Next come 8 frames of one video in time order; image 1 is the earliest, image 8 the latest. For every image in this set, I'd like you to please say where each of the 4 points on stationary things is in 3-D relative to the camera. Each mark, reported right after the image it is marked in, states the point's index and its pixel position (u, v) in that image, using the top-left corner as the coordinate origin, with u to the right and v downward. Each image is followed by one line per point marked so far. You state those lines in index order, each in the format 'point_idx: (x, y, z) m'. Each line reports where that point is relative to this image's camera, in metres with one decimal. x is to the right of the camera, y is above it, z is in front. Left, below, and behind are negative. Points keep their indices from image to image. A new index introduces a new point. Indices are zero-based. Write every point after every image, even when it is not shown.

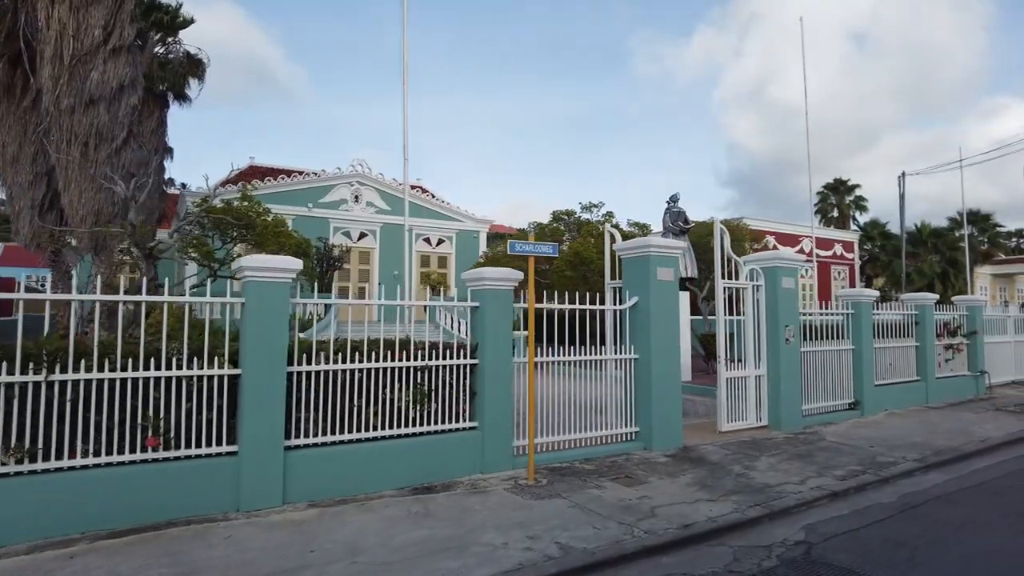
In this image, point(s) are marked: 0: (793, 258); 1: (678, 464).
0: (+5.8, +0.6, +10.0) m
1: (+2.6, -2.9, +7.8) m
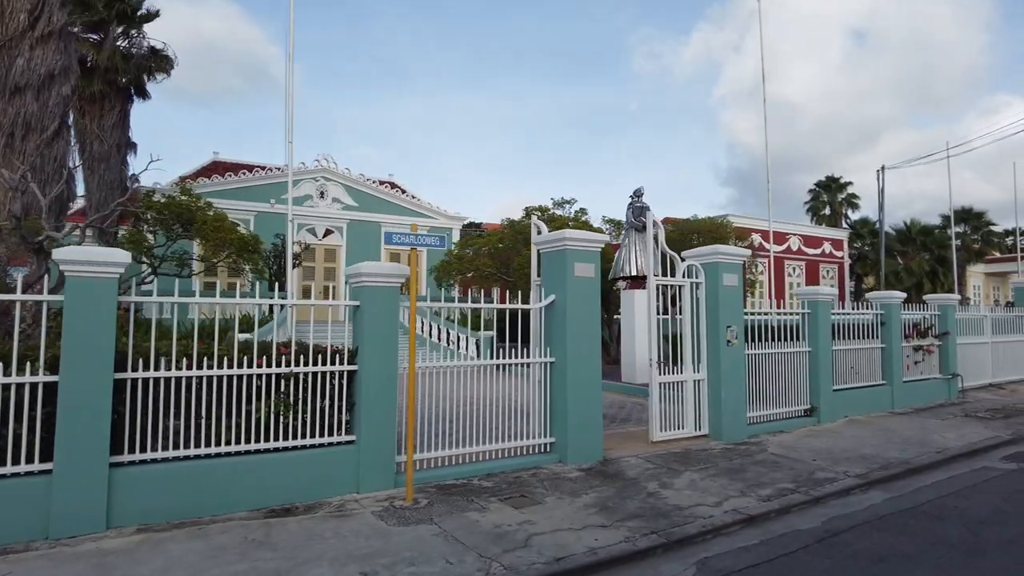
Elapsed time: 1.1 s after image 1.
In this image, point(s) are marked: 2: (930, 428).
0: (+4.2, +0.7, +9.2) m
1: (+1.1, -2.8, +7.0) m
2: (+8.9, -3.0, +10.2) m
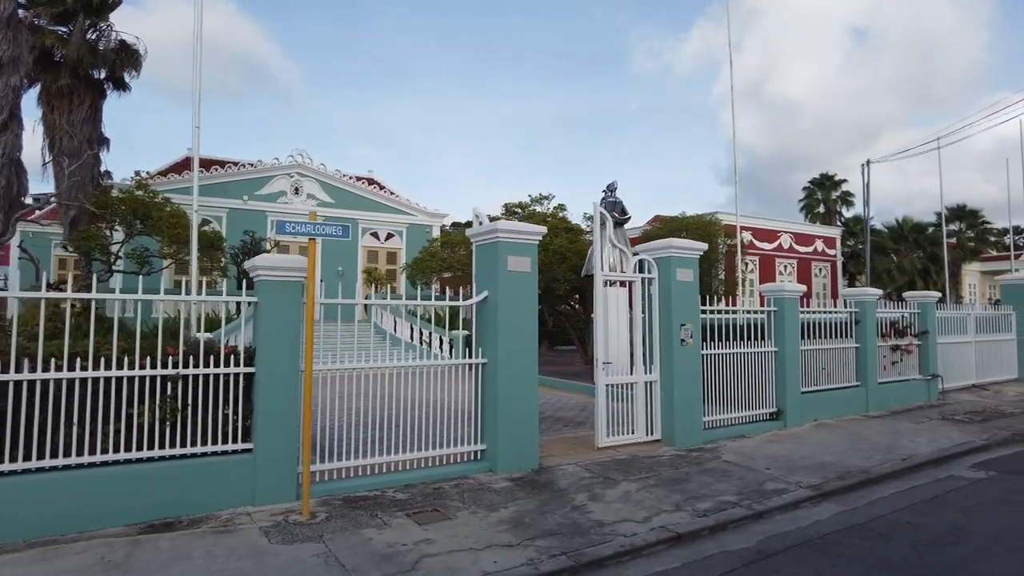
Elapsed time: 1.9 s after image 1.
0: (+3.2, +0.8, +8.6) m
1: (0.0, -2.7, +6.4) m
2: (+7.8, -2.9, +9.6) m
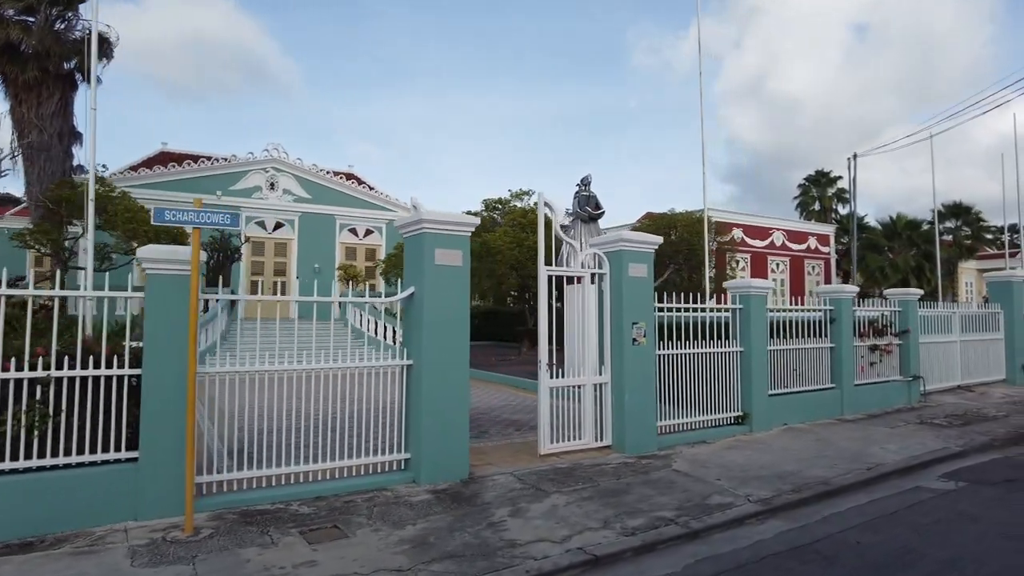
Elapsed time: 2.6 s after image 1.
0: (+2.2, +0.8, +8.0) m
1: (-1.0, -2.7, +5.9) m
2: (+6.8, -2.8, +9.0) m
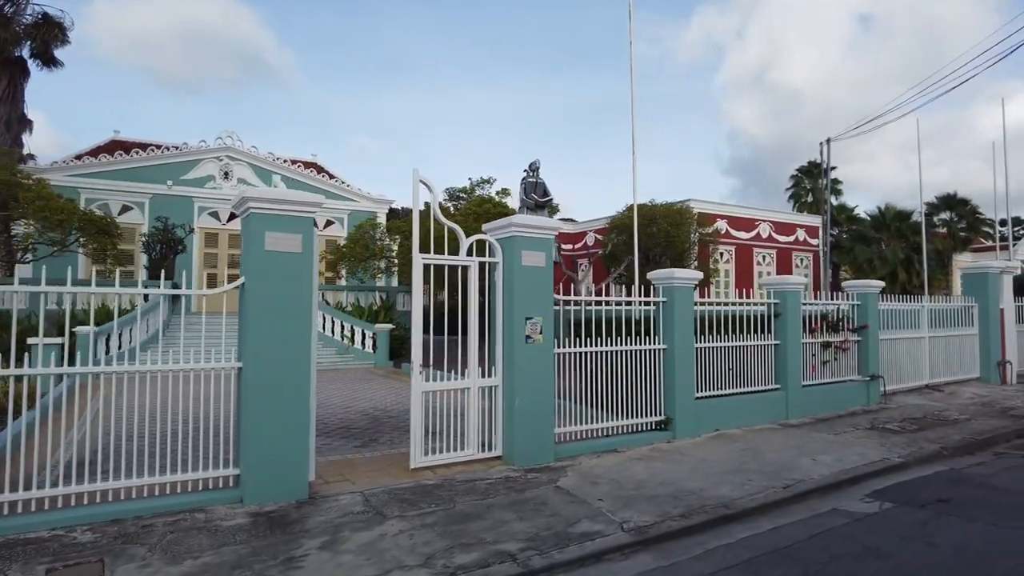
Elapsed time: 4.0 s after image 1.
0: (+0.3, +1.0, +7.1) m
1: (-2.9, -2.5, +5.0) m
2: (+5.0, -2.7, +8.0) m
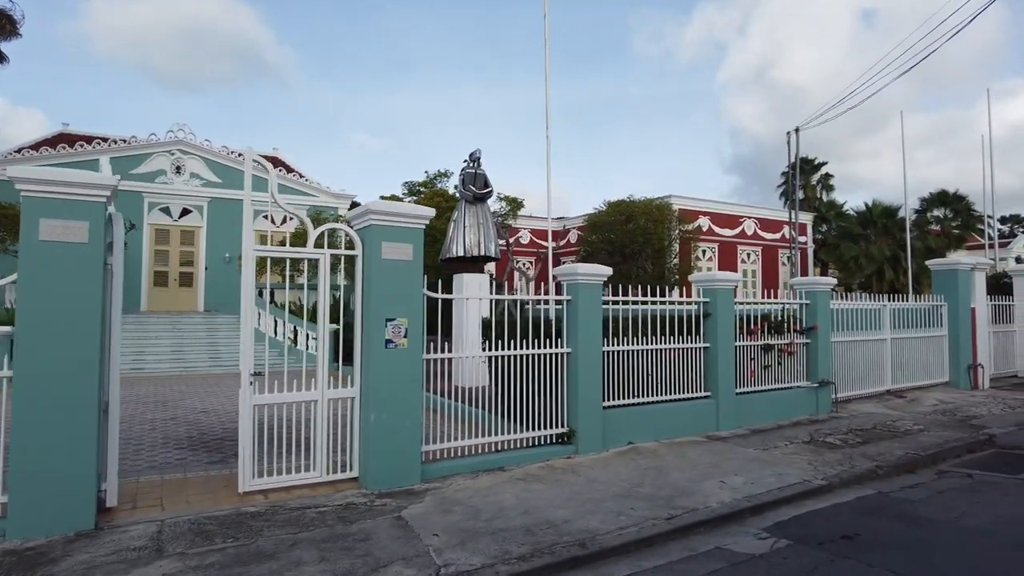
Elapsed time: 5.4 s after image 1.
0: (-1.5, +1.0, +6.2) m
1: (-4.7, -2.5, +4.1) m
2: (+3.2, -2.6, +7.1) m
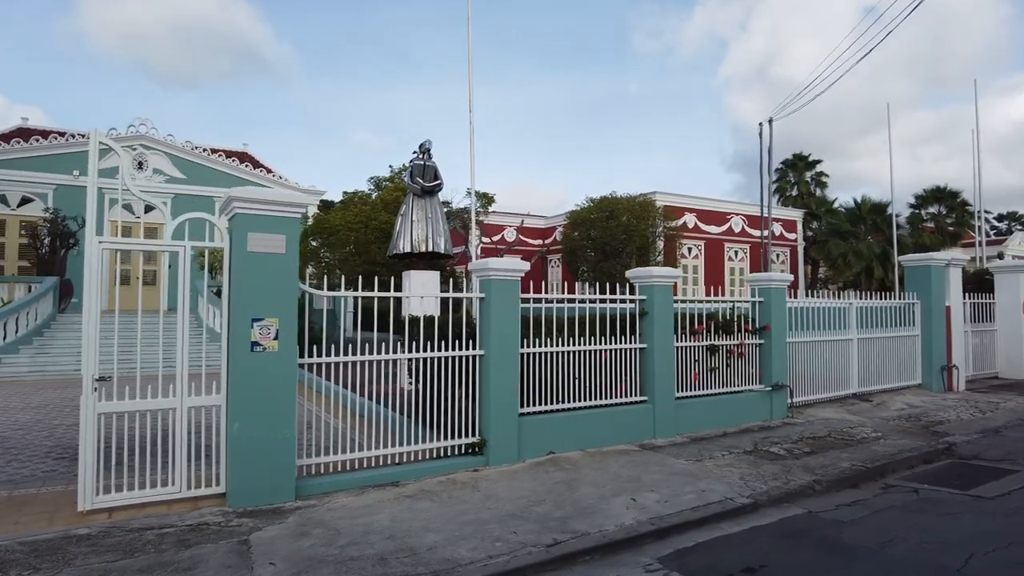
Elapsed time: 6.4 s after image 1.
0: (-2.9, +1.1, +5.5) m
1: (-6.1, -2.5, +3.5) m
2: (+1.8, -2.6, +6.4) m
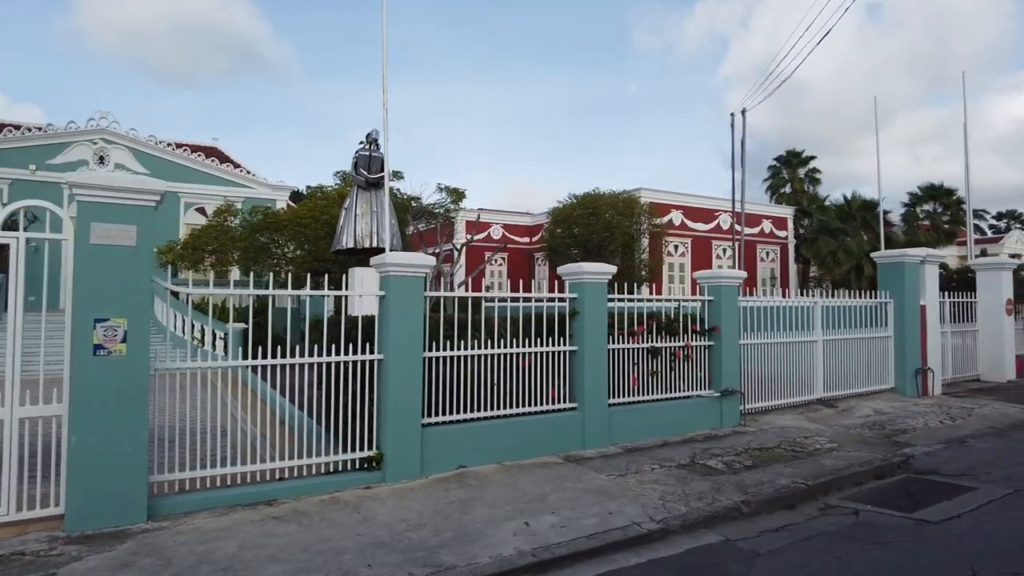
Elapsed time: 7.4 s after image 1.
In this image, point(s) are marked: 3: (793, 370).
0: (-4.1, +1.1, +4.9) m
1: (-7.4, -2.4, +2.8) m
2: (+0.5, -2.5, +5.8) m
3: (+5.9, -1.7, +9.9) m
